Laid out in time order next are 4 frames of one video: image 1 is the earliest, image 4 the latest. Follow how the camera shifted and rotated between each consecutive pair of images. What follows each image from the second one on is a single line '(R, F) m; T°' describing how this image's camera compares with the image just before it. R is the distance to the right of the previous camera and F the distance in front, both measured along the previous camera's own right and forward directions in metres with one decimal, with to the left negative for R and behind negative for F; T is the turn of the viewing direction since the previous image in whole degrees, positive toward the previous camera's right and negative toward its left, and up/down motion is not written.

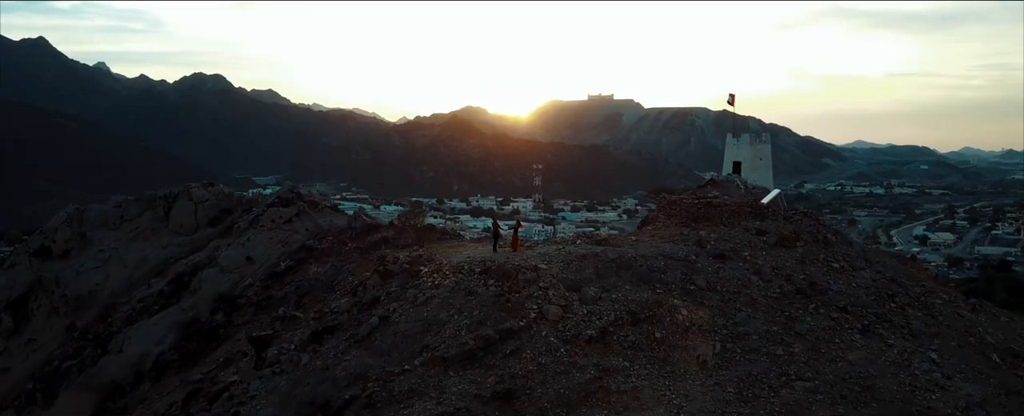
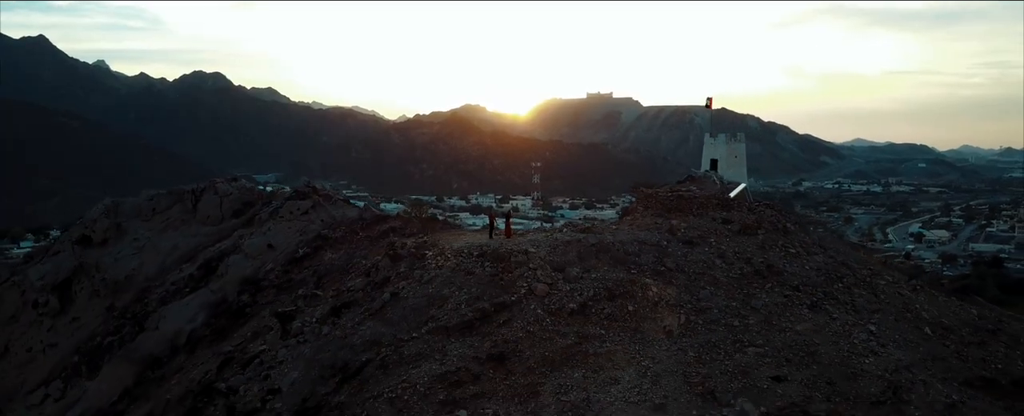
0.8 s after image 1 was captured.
(+0.1, -0.9) m; 0°
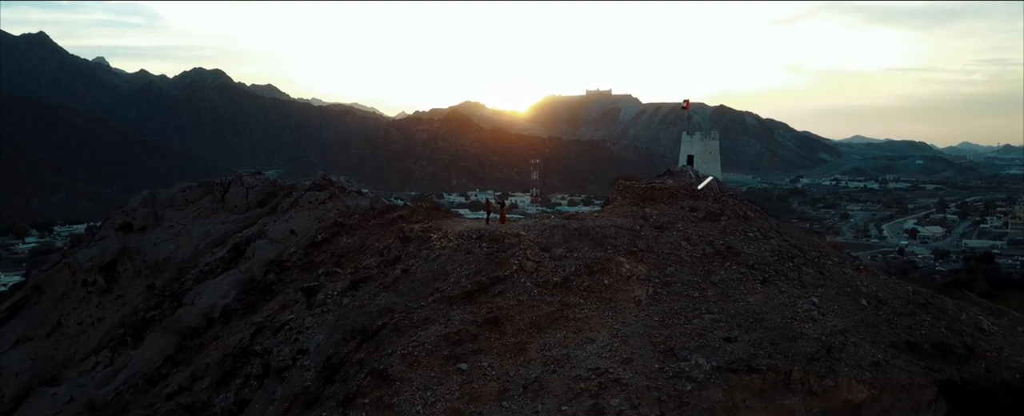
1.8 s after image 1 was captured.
(+0.1, -1.2) m; 0°
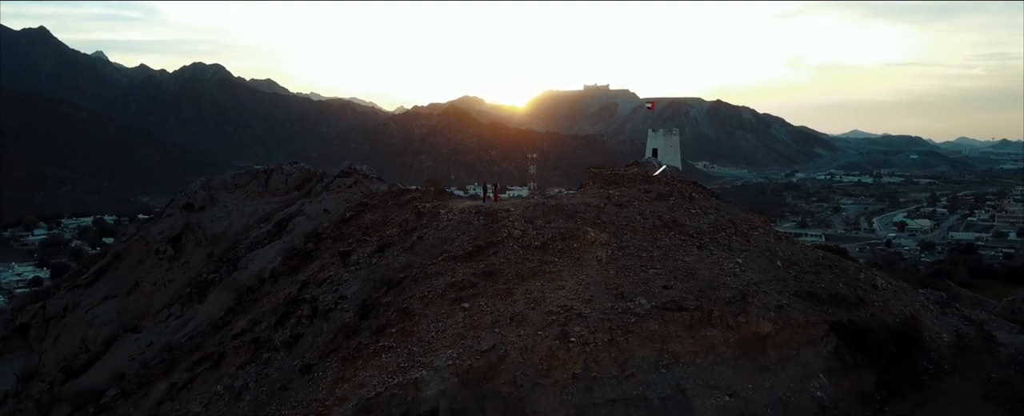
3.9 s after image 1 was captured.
(+0.1, -2.4) m; 0°
